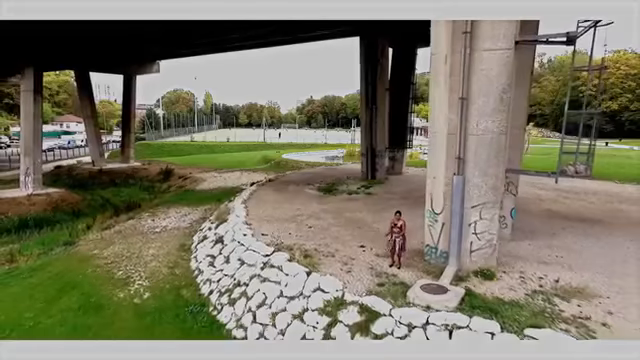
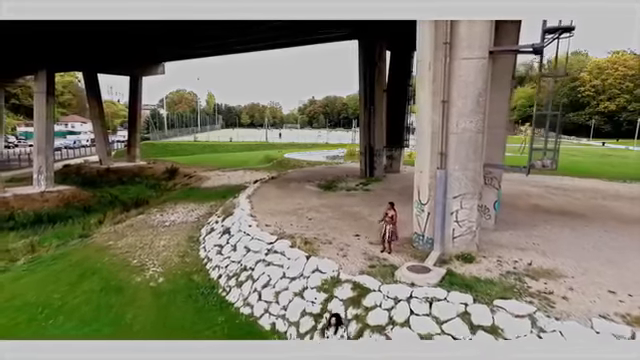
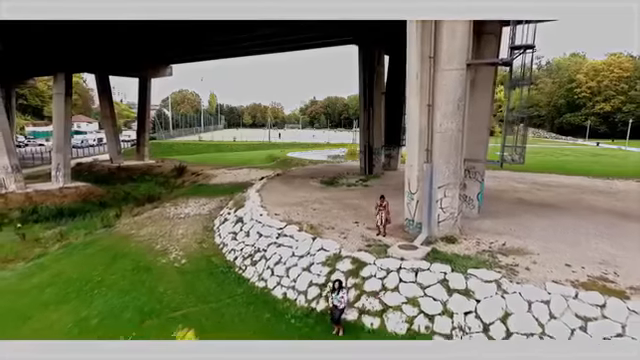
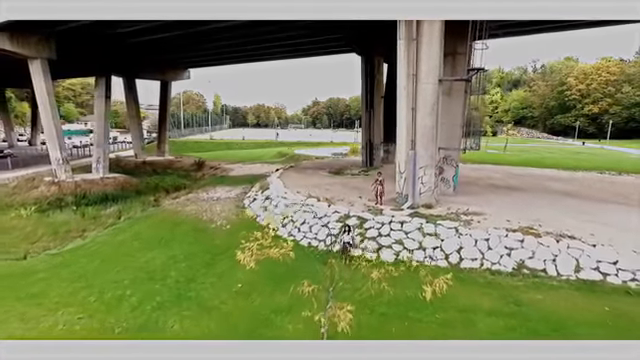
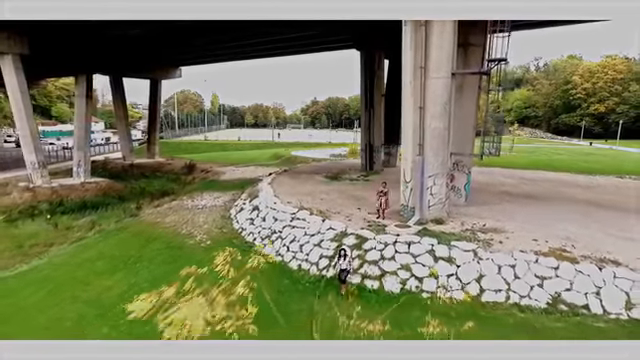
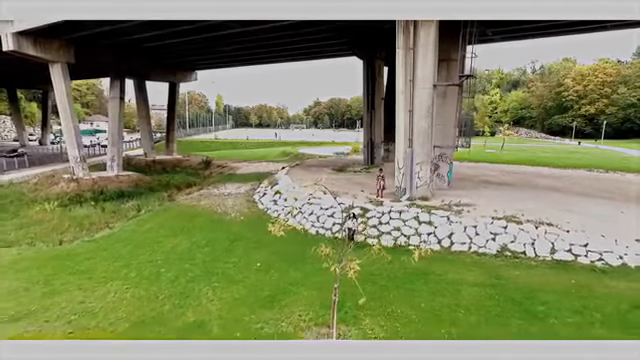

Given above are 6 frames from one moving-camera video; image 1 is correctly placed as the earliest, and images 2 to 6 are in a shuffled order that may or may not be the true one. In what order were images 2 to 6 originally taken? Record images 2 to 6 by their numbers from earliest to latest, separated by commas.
2, 3, 5, 4, 6
